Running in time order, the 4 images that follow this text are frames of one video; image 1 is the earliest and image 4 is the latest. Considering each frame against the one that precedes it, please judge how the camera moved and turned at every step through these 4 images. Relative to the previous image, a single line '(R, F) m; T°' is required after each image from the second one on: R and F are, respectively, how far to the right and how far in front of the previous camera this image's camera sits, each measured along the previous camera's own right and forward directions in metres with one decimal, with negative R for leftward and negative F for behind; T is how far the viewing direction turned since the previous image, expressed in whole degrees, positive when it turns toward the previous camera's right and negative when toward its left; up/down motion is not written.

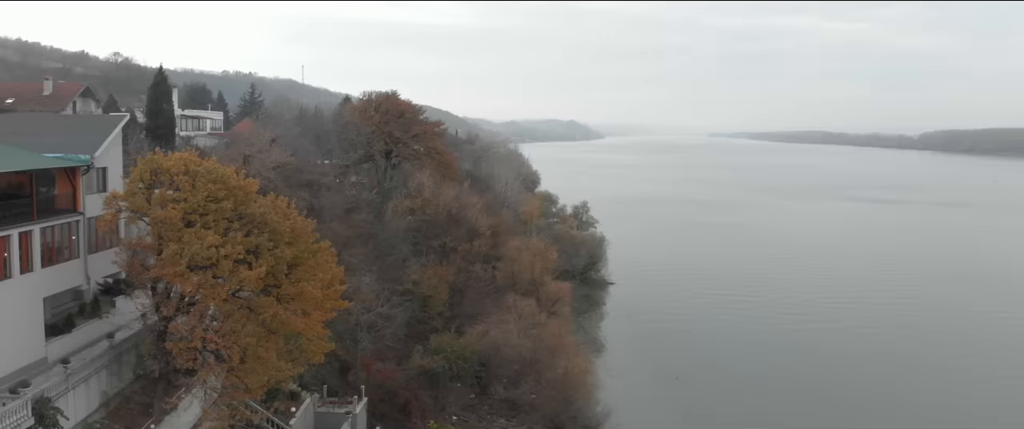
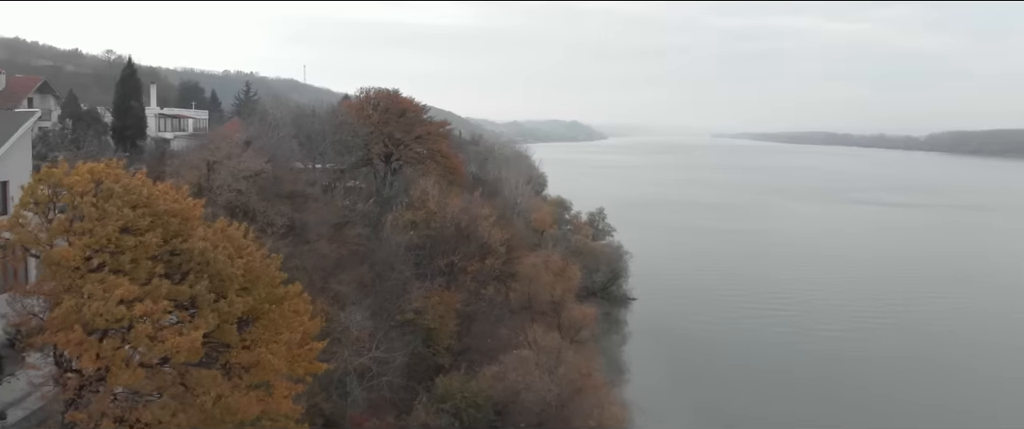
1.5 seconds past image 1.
(-0.3, +2.7) m; 0°
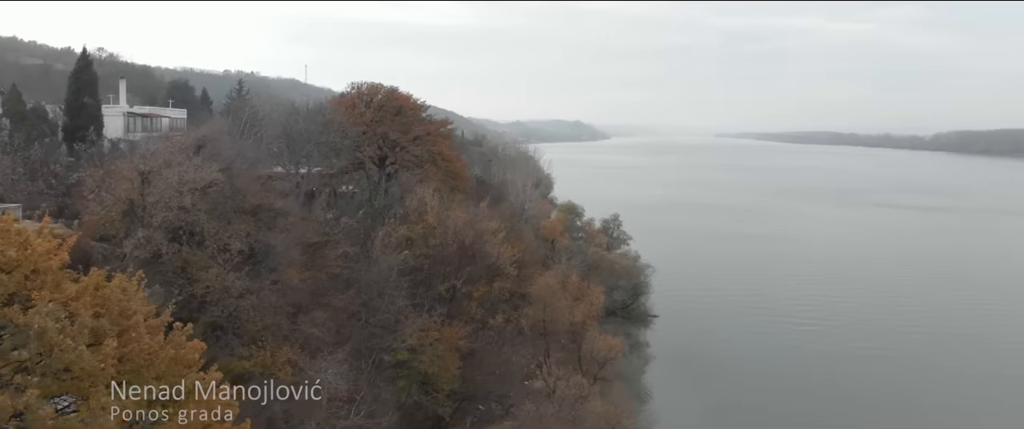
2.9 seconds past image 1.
(-0.2, +2.6) m; 0°
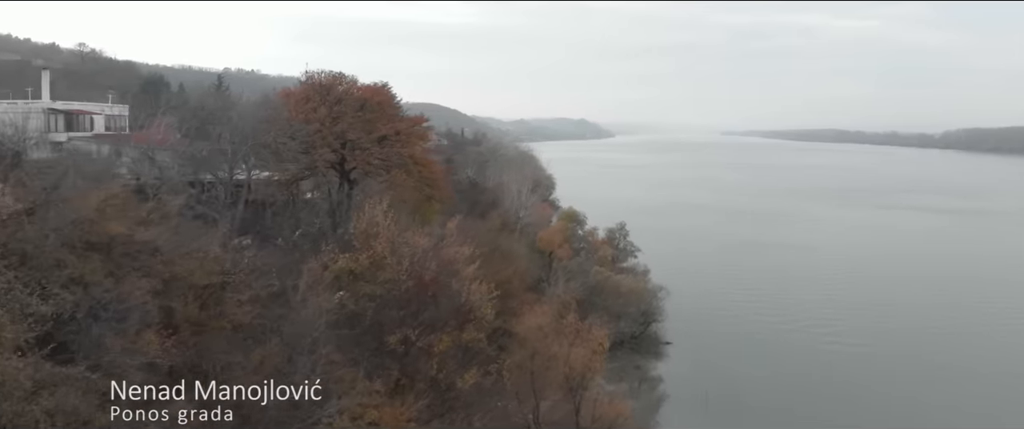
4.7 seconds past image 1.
(+0.4, +3.4) m; 0°
